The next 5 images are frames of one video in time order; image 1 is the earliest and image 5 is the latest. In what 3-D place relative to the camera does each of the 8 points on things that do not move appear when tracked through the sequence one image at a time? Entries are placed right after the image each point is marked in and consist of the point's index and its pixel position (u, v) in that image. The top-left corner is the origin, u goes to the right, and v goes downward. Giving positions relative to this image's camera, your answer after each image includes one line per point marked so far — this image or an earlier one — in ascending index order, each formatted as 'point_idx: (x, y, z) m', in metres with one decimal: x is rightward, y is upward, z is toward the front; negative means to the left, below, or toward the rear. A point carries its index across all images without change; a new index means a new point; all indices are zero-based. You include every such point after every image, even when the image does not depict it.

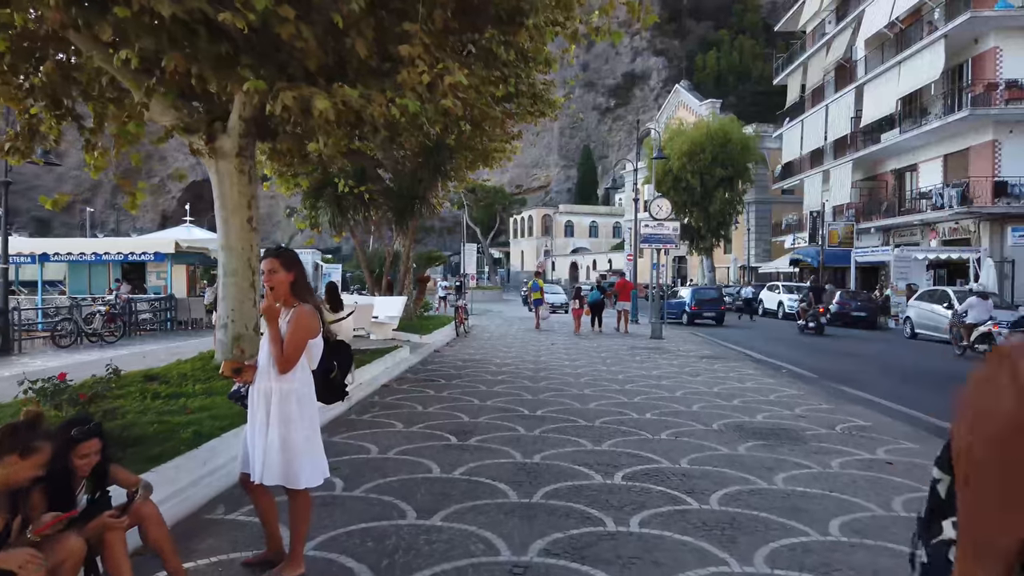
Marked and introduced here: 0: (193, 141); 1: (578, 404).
0: (-3.5, +1.6, +8.6) m
1: (+0.8, -1.3, +8.9) m
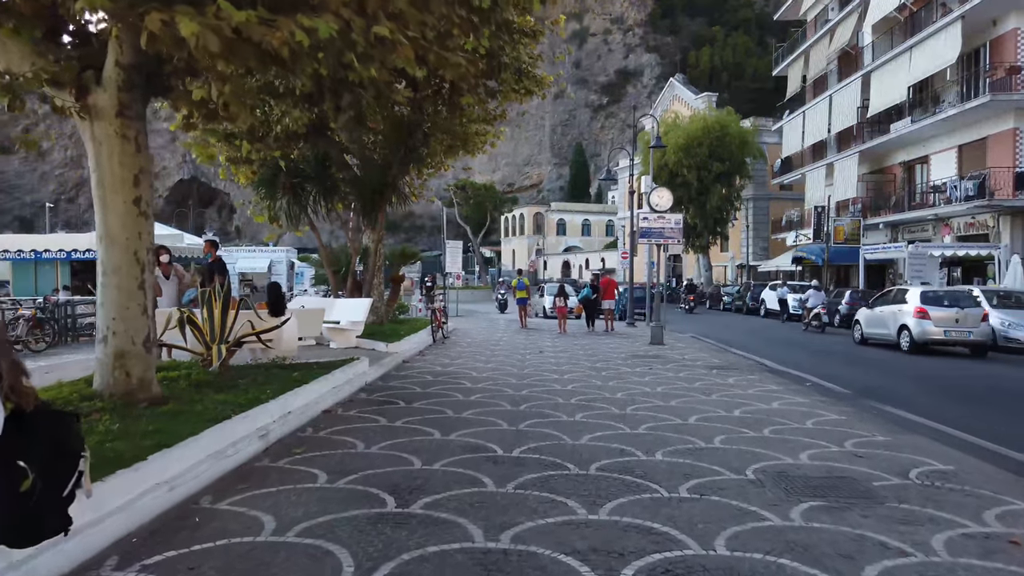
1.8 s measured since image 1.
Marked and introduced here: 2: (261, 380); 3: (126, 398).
0: (-3.8, +1.6, +6.6) m
1: (+0.5, -1.3, +7.0) m
2: (-2.6, -0.9, +7.9) m
3: (-3.2, -0.9, +6.4) m
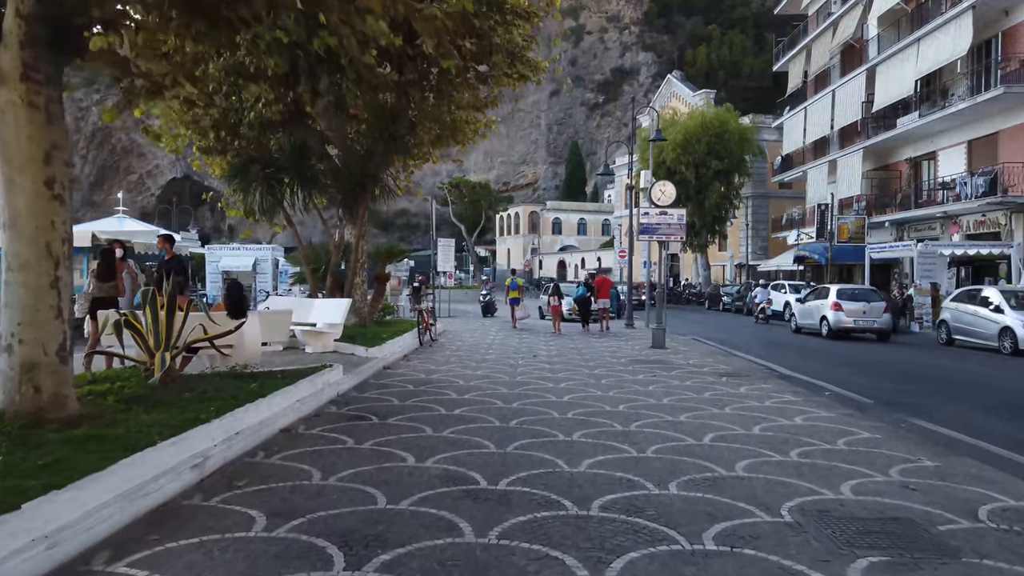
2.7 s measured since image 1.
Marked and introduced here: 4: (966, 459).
0: (-3.9, +1.6, +5.5) m
1: (+0.4, -1.3, +5.9) m
2: (-2.7, -0.9, +6.8) m
3: (-3.3, -0.9, +5.4) m
4: (+3.7, -1.4, +6.4) m
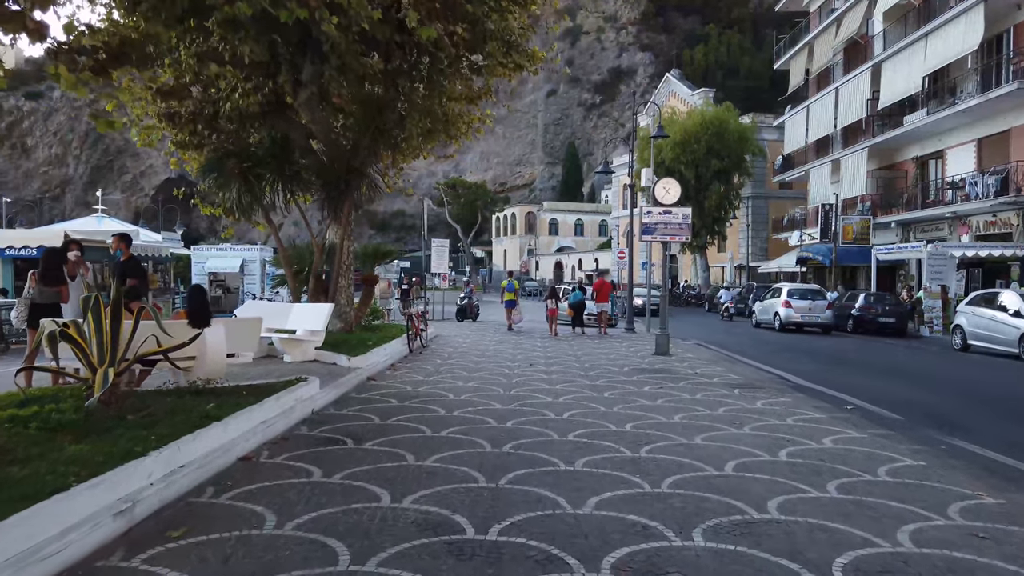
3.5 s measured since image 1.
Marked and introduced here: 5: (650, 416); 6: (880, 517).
0: (-3.9, +1.6, +4.6) m
1: (+0.4, -1.4, +5.0) m
2: (-2.7, -1.0, +5.9) m
3: (-3.3, -0.9, +4.5) m
4: (+3.7, -1.5, +5.5) m
5: (+1.5, -1.4, +8.2) m
6: (+2.3, -1.4, +4.9) m
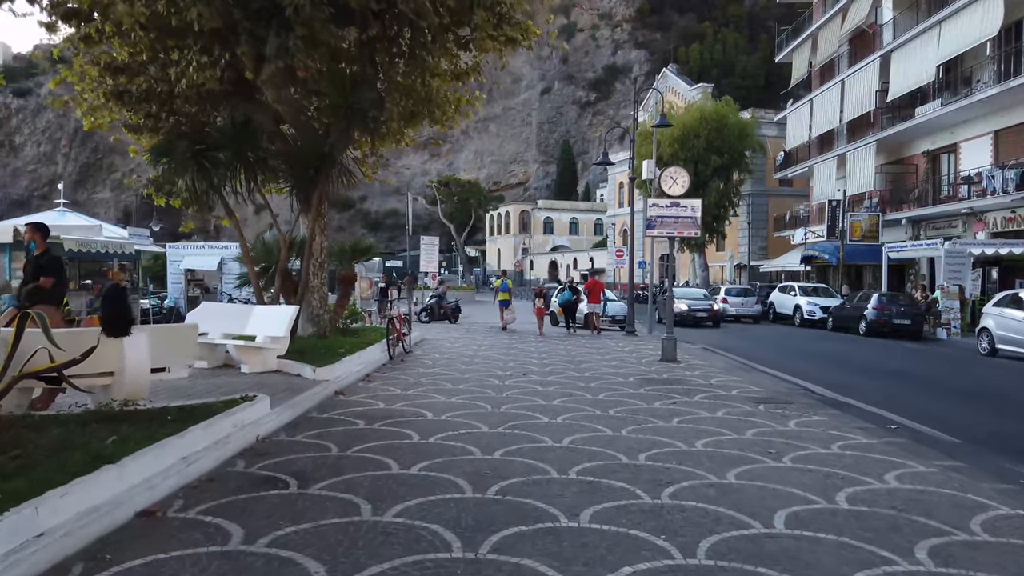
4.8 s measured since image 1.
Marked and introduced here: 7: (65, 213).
0: (-4.0, +1.6, +3.2) m
1: (+0.3, -1.4, +3.6) m
2: (-2.8, -1.0, +4.5) m
3: (-3.4, -1.0, +3.0) m
4: (+3.6, -1.5, +4.1) m
5: (+1.4, -1.4, +6.8) m
6: (+2.2, -1.4, +3.5) m
7: (-11.1, +1.9, +19.2) m
